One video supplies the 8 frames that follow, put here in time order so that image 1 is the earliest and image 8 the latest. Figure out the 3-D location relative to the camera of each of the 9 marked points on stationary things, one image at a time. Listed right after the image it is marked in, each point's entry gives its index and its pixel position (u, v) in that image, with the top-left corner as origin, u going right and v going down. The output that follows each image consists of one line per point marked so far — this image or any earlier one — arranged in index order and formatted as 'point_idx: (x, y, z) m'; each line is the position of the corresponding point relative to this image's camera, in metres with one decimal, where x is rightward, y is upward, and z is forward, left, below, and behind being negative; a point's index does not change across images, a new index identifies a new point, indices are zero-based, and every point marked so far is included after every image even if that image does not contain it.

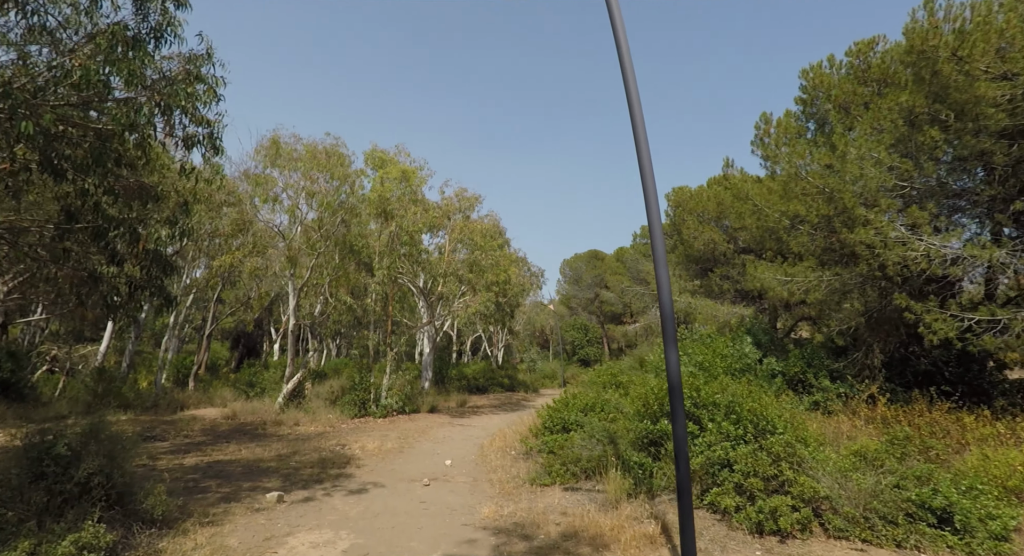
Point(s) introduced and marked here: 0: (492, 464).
0: (-0.4, -3.7, +11.2) m
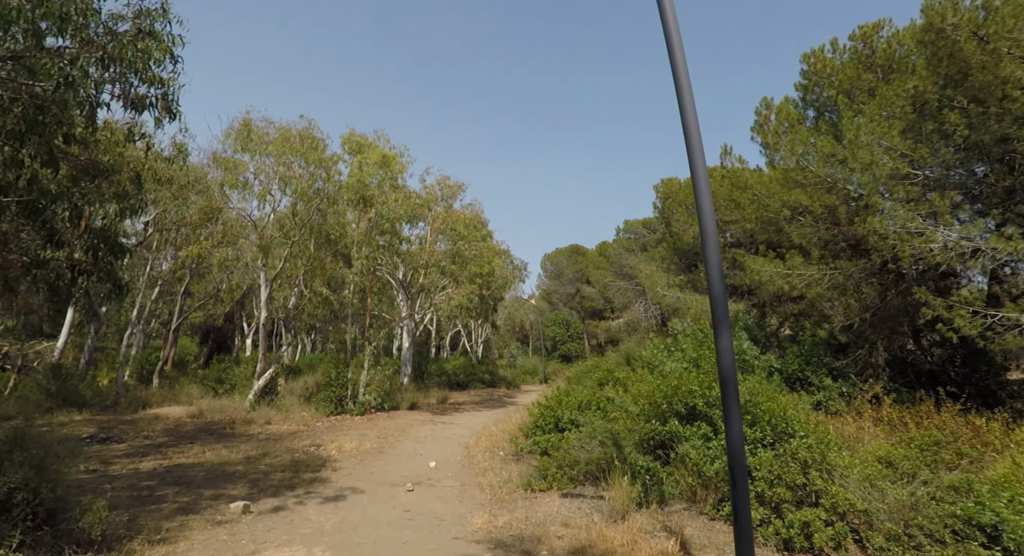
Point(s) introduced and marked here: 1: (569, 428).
0: (-0.6, -3.4, +10.5) m
1: (+1.1, -2.7, +10.4) m
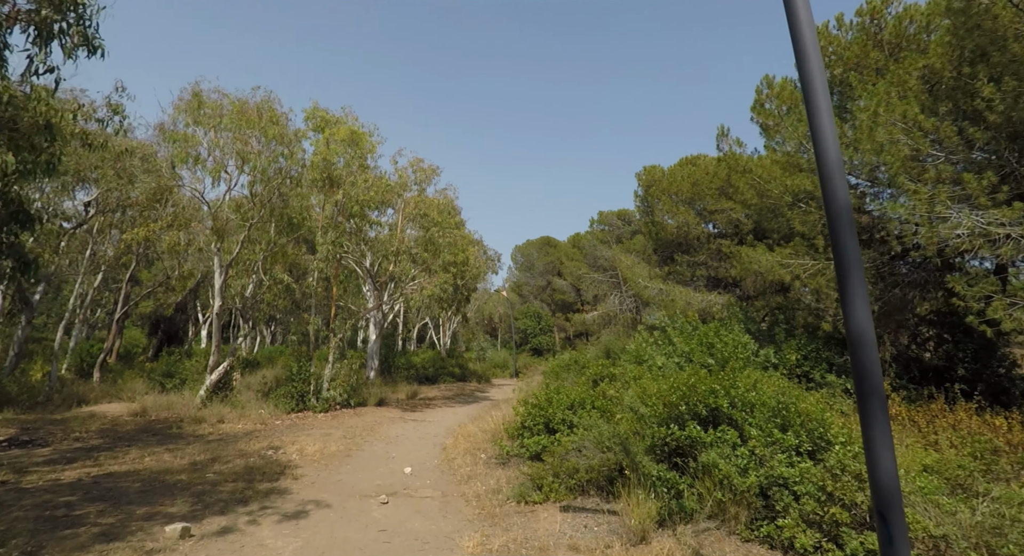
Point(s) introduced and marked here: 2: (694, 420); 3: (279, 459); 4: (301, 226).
0: (-0.8, -3.2, +9.3) m
1: (+0.9, -2.5, +9.3) m
2: (+2.2, -1.7, +6.8) m
3: (-4.2, -3.3, +10.3) m
4: (-6.5, +1.6, +18.0) m
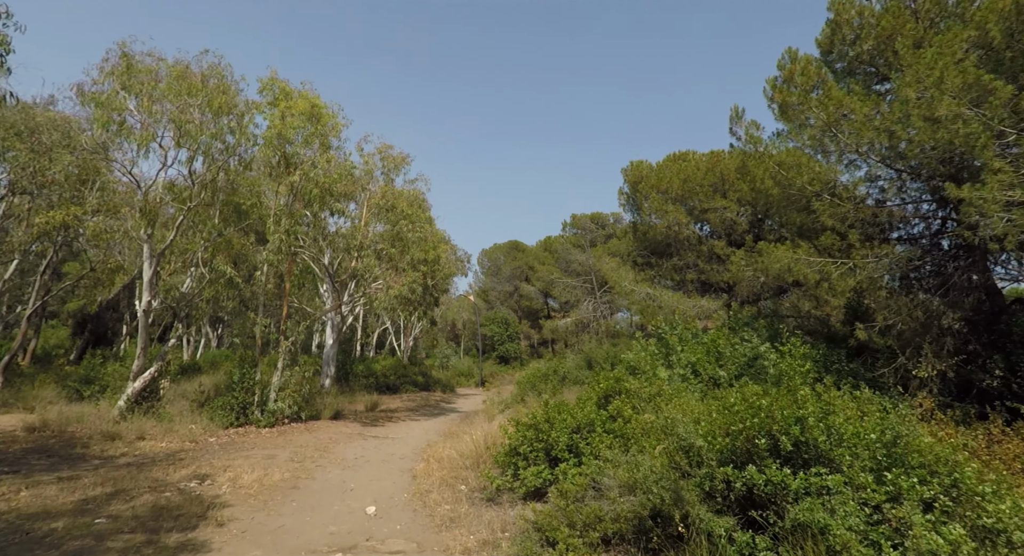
0: (-0.9, -3.0, +7.3) m
1: (+0.8, -2.3, +7.5) m
2: (+2.3, -1.6, +5.0) m
3: (-4.3, -3.0, +8.0) m
4: (-7.1, +1.8, +15.6) m
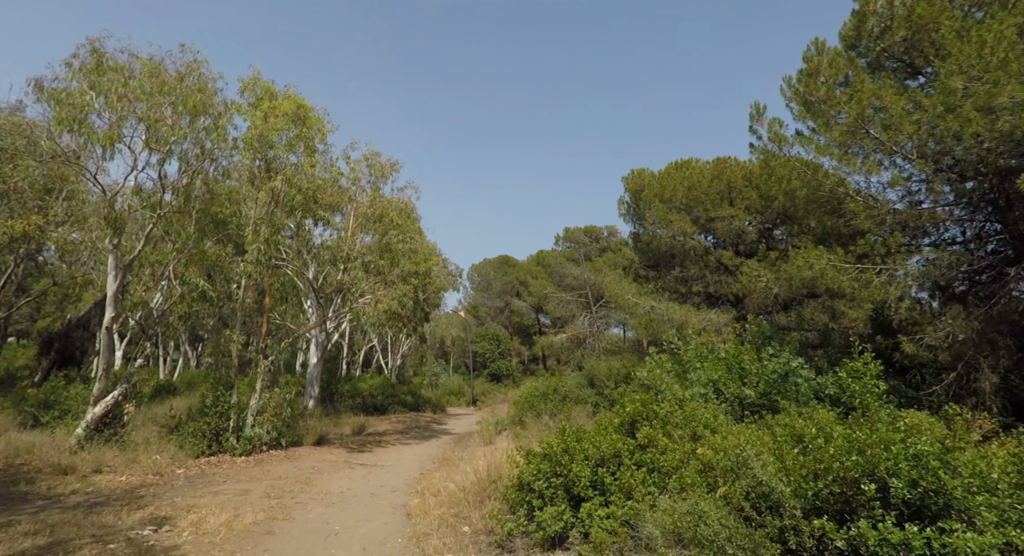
0: (-0.7, -3.1, +6.1) m
1: (+0.9, -2.4, +6.3) m
2: (+2.5, -1.6, +4.0) m
3: (-4.2, -3.1, +6.8) m
4: (-7.1, +1.4, +14.4) m
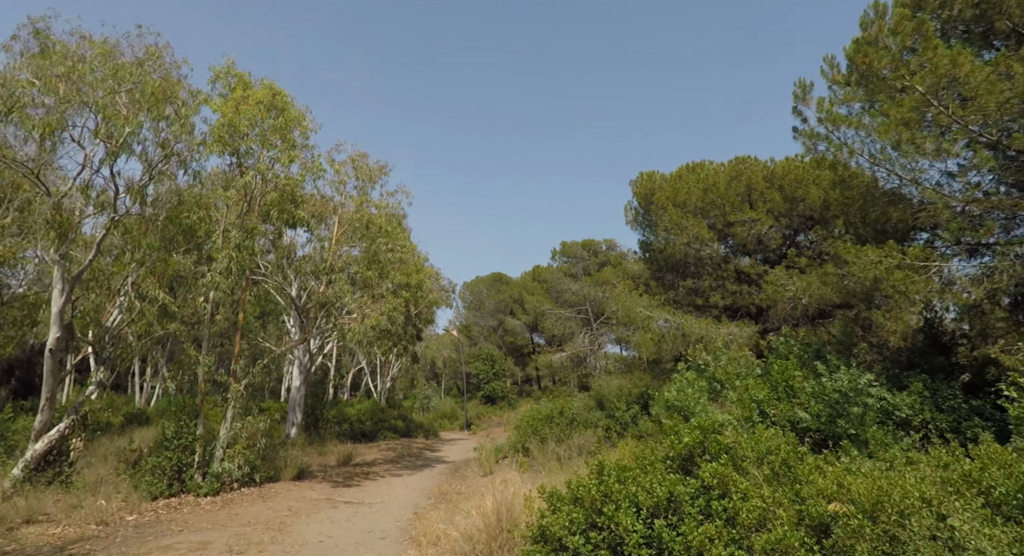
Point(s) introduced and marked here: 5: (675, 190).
0: (-0.5, -3.0, +4.5) m
1: (+1.2, -2.3, +4.7) m
2: (+2.8, -1.4, +2.4) m
3: (-3.9, -3.1, +5.1) m
4: (-7.1, +1.1, +12.8) m
5: (+4.8, +2.6, +16.9) m
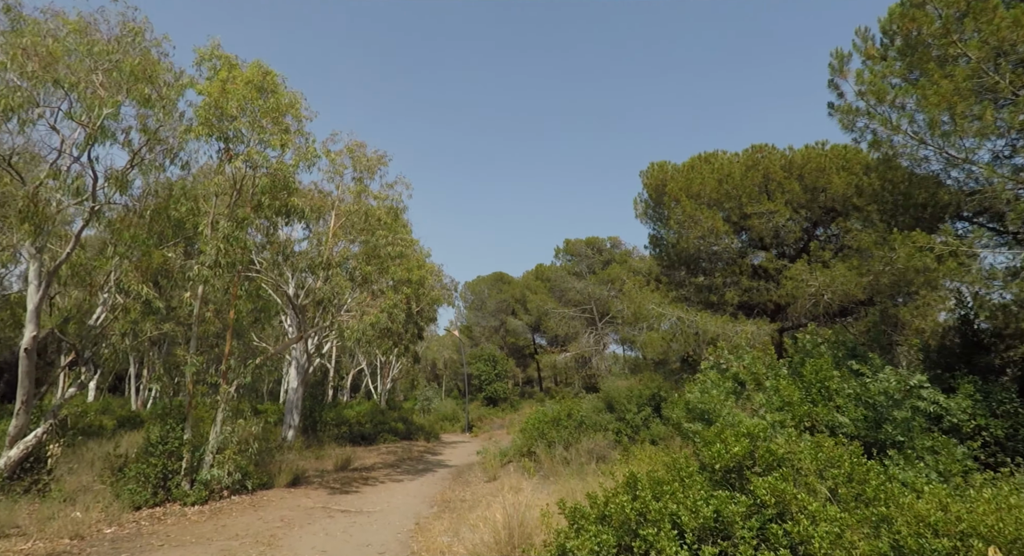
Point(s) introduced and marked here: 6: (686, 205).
0: (-0.3, -2.9, +3.8) m
1: (+1.3, -2.2, +4.0) m
2: (+2.9, -1.2, +1.7) m
3: (-3.8, -3.0, +4.3) m
4: (-6.9, +1.2, +12.1) m
5: (+5.0, +2.7, +16.2) m
6: (+4.7, +2.0, +15.7) m
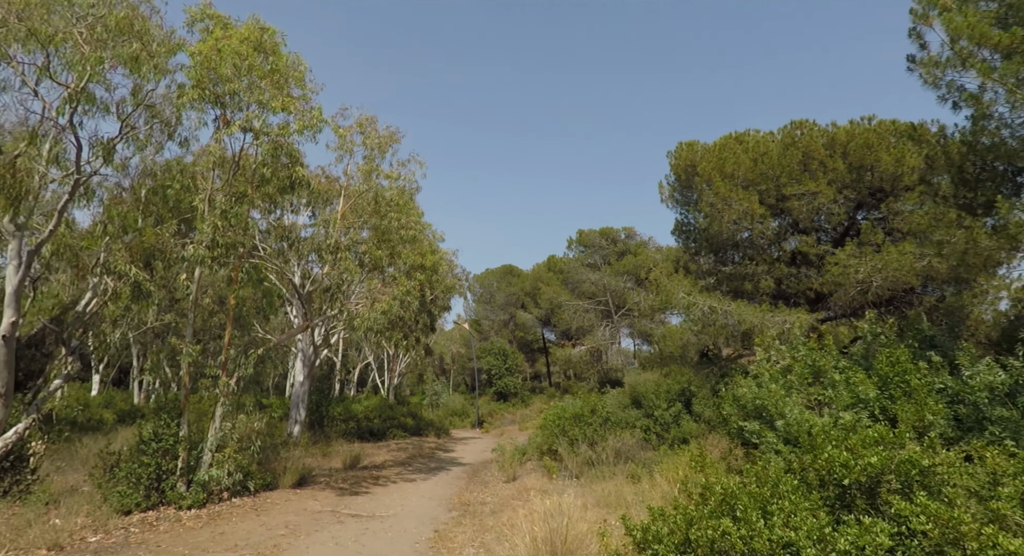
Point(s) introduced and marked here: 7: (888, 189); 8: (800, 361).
0: (+0.1, -2.6, +2.7) m
1: (+1.8, -1.9, +3.0) m
2: (+3.3, -1.0, +0.6) m
3: (-3.3, -2.7, +3.3) m
4: (-6.4, +1.5, +11.1) m
5: (+5.5, +3.1, +15.1) m
6: (+5.3, +2.3, +14.6) m
7: (+8.6, +2.0, +13.1) m
8: (+4.6, -1.3, +9.0) m
